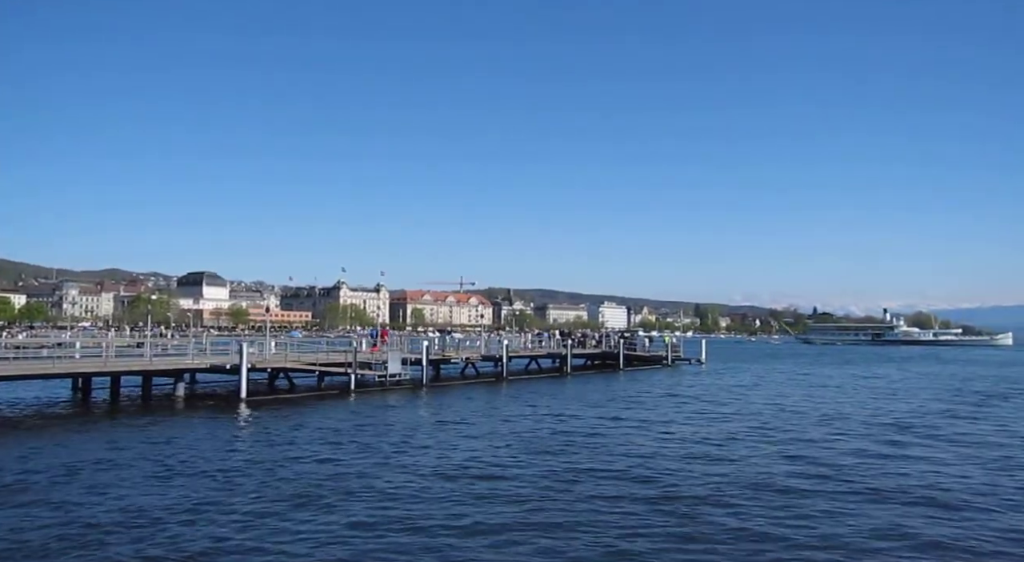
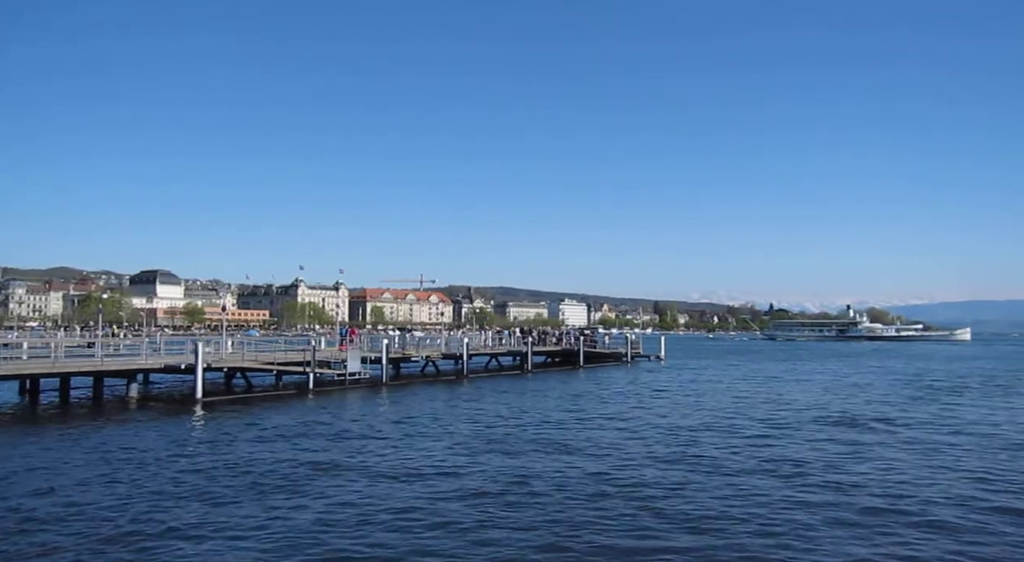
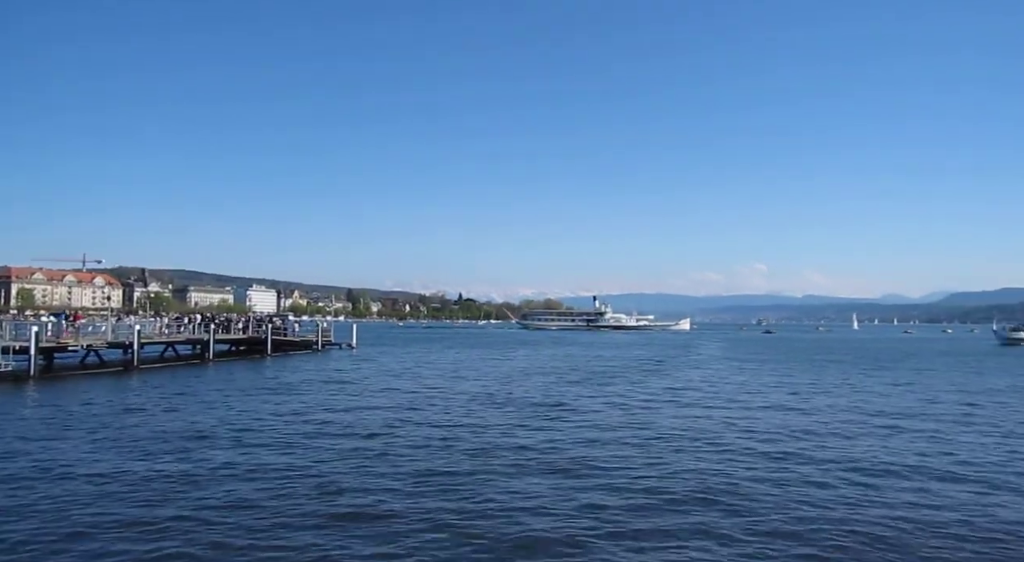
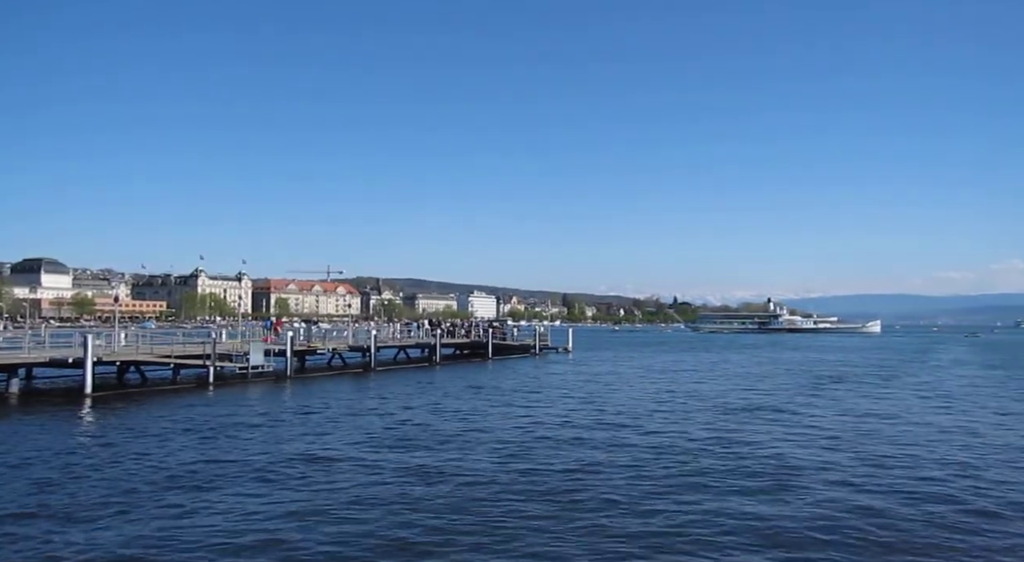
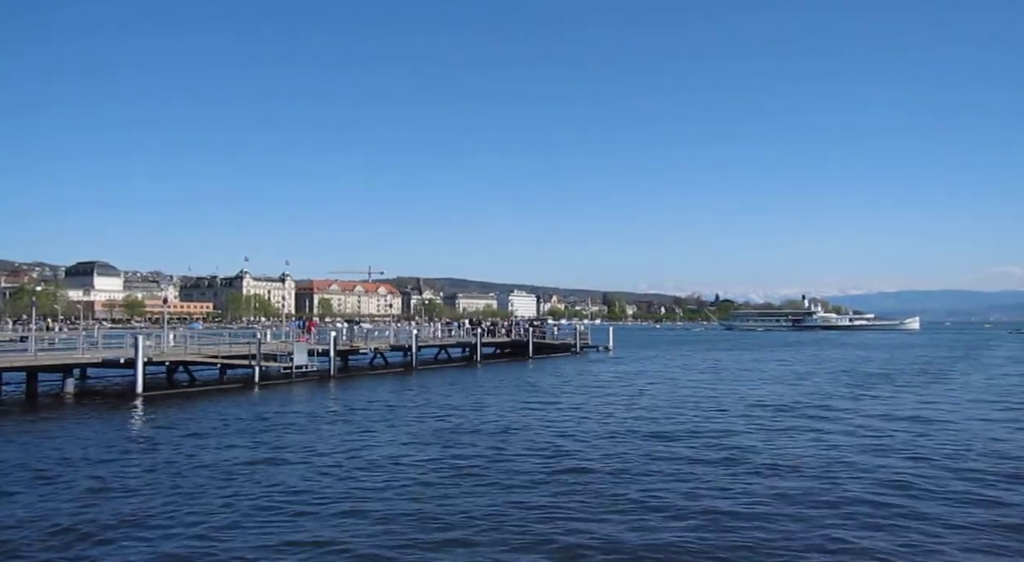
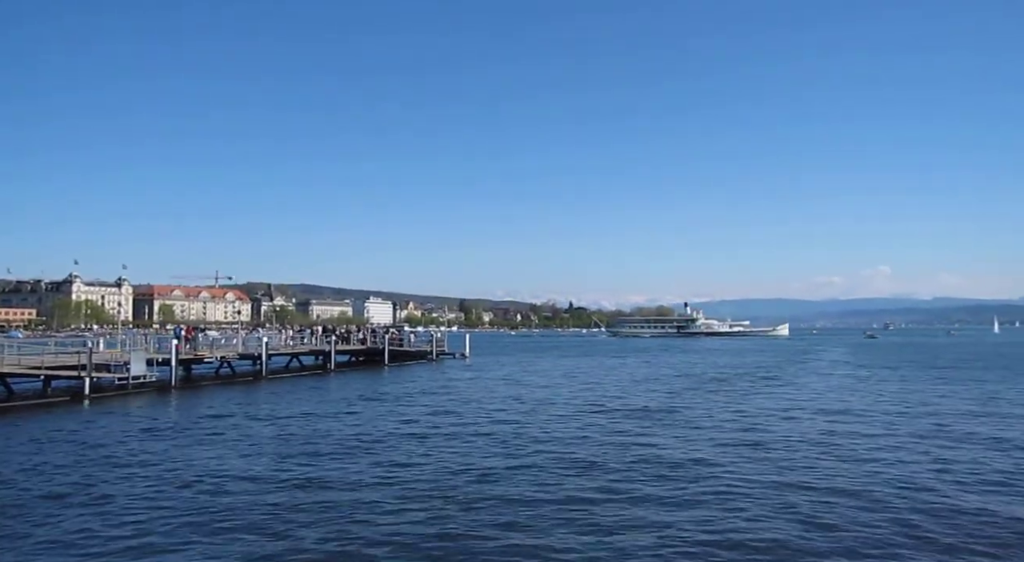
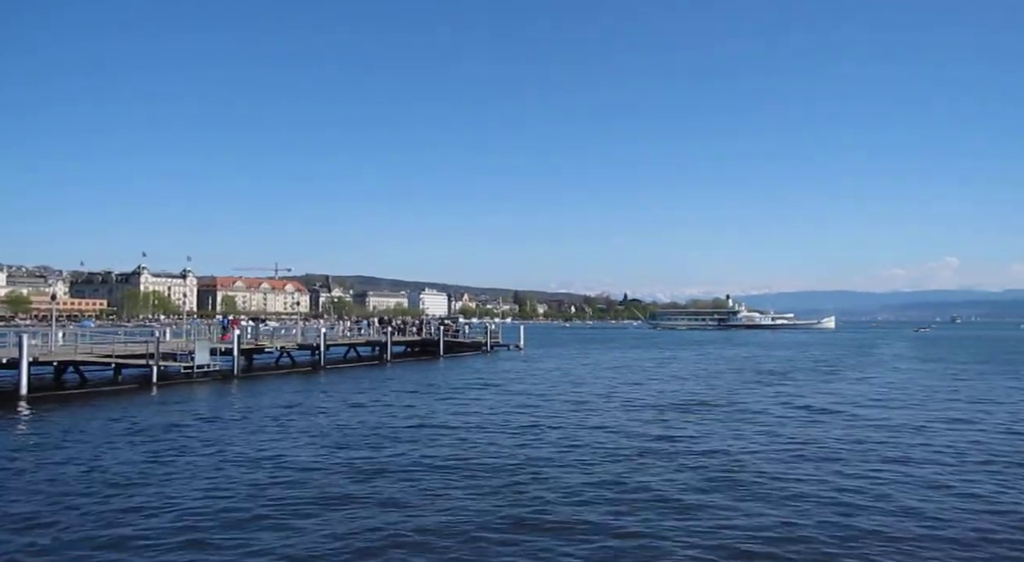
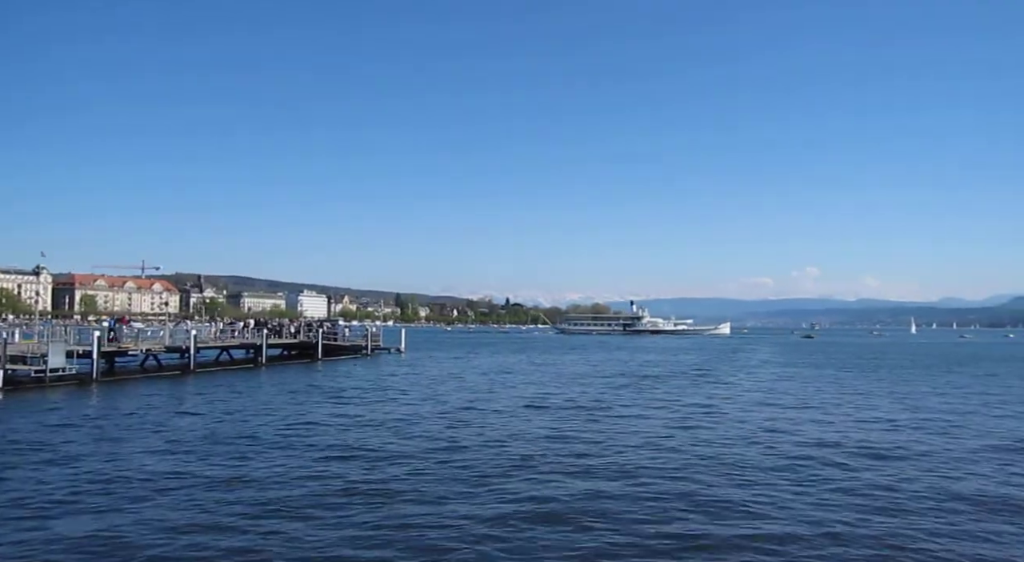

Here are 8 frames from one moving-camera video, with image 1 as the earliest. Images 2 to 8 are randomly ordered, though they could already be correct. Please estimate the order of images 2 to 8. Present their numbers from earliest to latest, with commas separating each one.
2, 5, 4, 7, 6, 8, 3
